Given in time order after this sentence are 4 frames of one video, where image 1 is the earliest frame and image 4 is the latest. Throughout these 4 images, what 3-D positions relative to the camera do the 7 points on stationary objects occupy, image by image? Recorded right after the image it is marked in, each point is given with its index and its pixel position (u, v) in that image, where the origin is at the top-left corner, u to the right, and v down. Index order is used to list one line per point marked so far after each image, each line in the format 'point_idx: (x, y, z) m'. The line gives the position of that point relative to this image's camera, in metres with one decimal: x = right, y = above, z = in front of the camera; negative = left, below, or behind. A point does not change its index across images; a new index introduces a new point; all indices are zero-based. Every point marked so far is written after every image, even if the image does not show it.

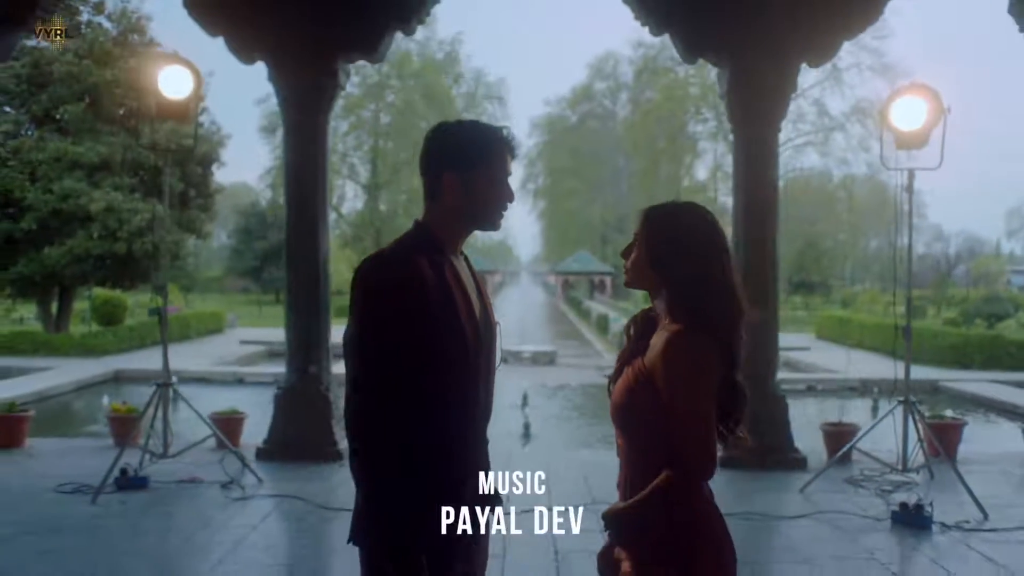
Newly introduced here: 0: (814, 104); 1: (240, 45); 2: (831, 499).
0: (+5.2, +3.1, +18.5) m
1: (-1.6, +1.4, +6.3) m
2: (+1.5, -1.0, +5.3) m
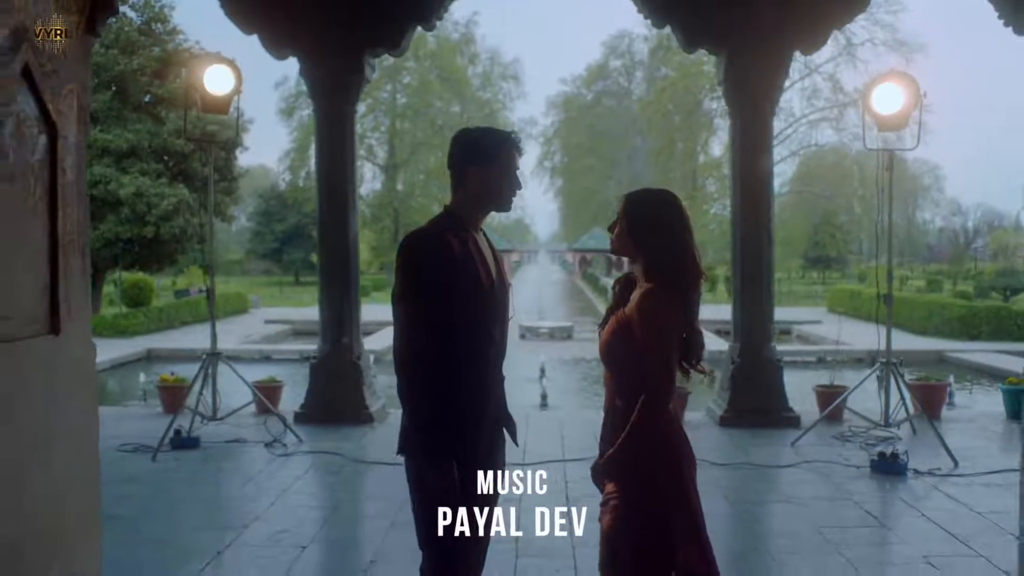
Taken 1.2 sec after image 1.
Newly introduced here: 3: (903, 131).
0: (+5.4, +3.6, +18.8) m
1: (-1.5, +1.5, +6.8) m
2: (+1.6, -0.9, +5.8) m
3: (+2.0, +0.8, +5.8) m
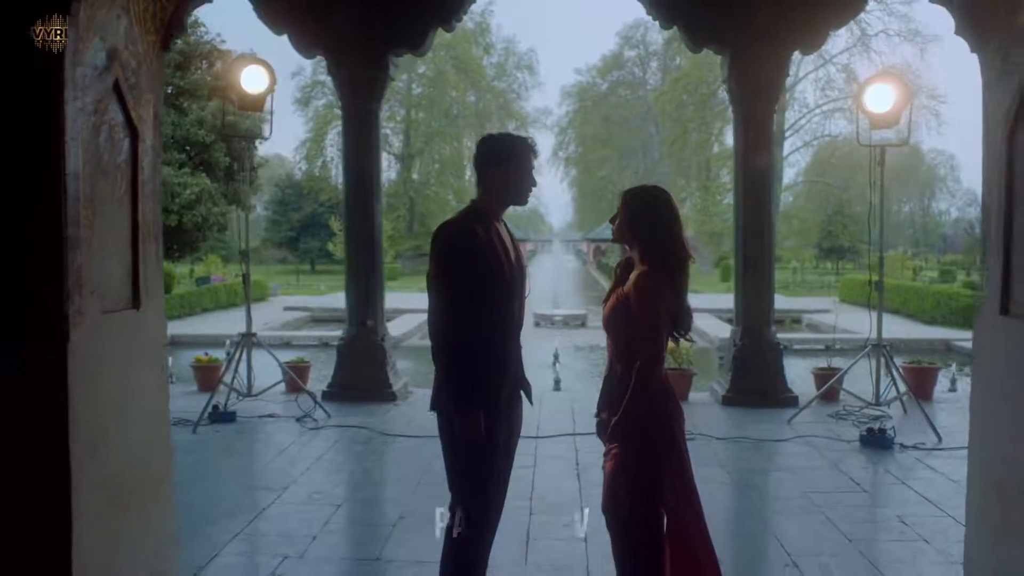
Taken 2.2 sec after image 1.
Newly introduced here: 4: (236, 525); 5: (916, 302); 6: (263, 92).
0: (+5.7, +3.7, +19.1) m
1: (-1.4, +1.6, +7.2) m
2: (+1.7, -0.8, +6.2) m
3: (+2.1, +0.9, +6.1) m
4: (-1.1, -0.9, +4.2) m
5: (+7.1, -0.2, +19.3) m
6: (-1.4, +1.1, +6.4) m
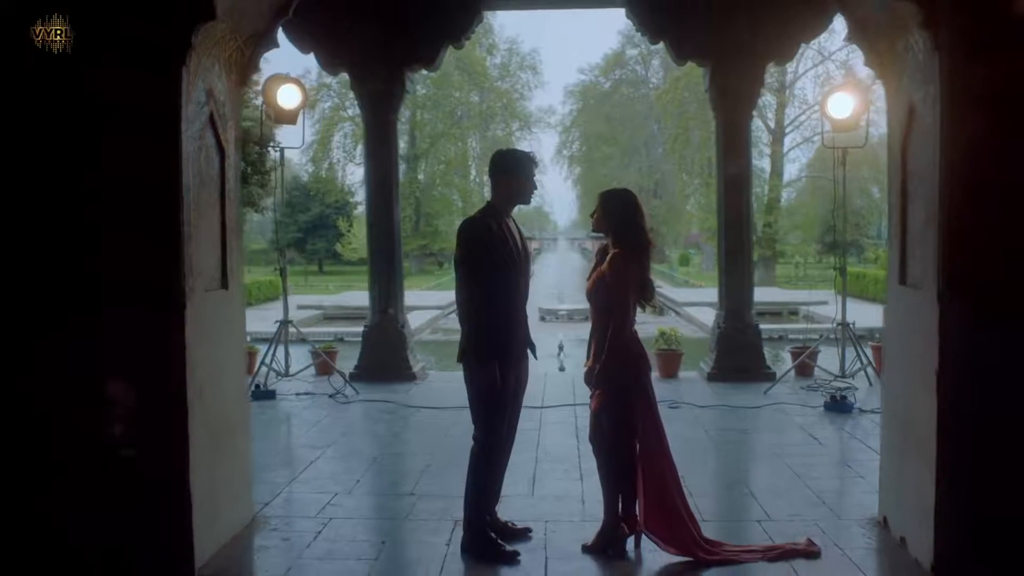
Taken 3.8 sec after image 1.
0: (+5.7, +3.9, +19.9) m
1: (-1.4, +1.7, +8.0) m
2: (+1.7, -0.7, +7.0) m
3: (+2.2, +1.0, +6.9) m
4: (-1.0, -0.8, +5.0) m
5: (+7.2, -0.1, +20.1) m
6: (-1.4, +1.2, +7.2) m
